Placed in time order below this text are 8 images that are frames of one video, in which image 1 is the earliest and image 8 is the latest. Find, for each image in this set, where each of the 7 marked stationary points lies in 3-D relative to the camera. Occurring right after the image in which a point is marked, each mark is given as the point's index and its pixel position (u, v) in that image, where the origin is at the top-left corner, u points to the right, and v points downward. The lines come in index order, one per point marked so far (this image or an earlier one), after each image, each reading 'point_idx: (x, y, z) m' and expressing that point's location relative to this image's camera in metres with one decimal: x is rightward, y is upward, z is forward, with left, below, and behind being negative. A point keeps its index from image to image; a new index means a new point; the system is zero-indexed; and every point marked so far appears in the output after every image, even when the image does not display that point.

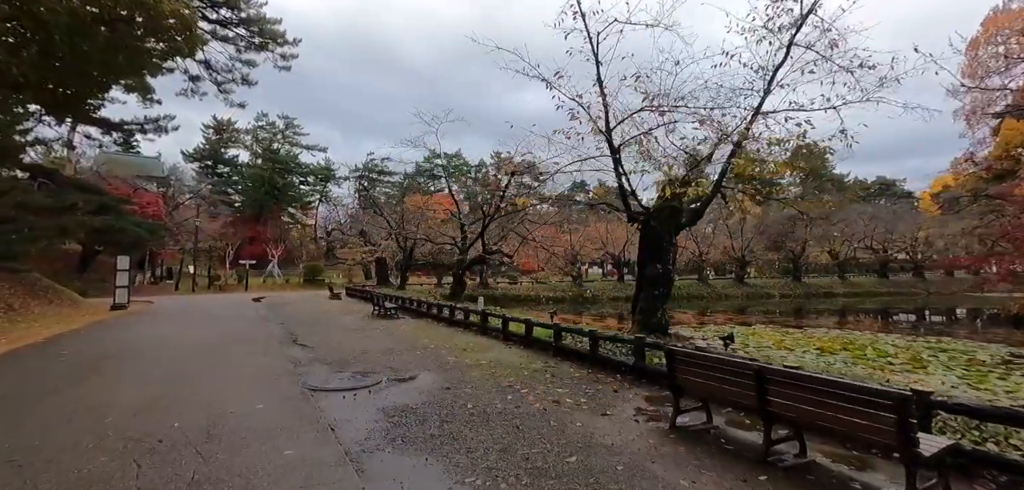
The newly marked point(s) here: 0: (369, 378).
0: (-1.4, -1.3, +5.0) m
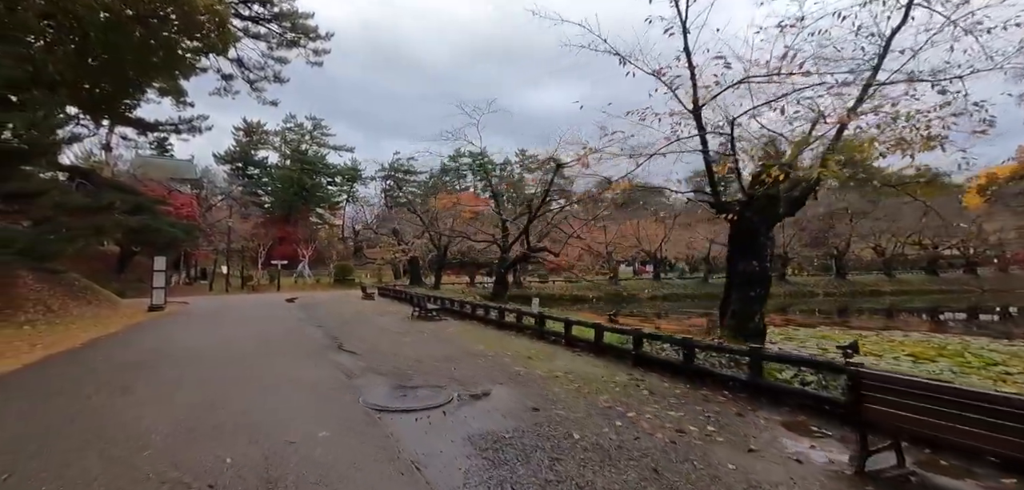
0: (-0.6, -1.3, +4.4) m
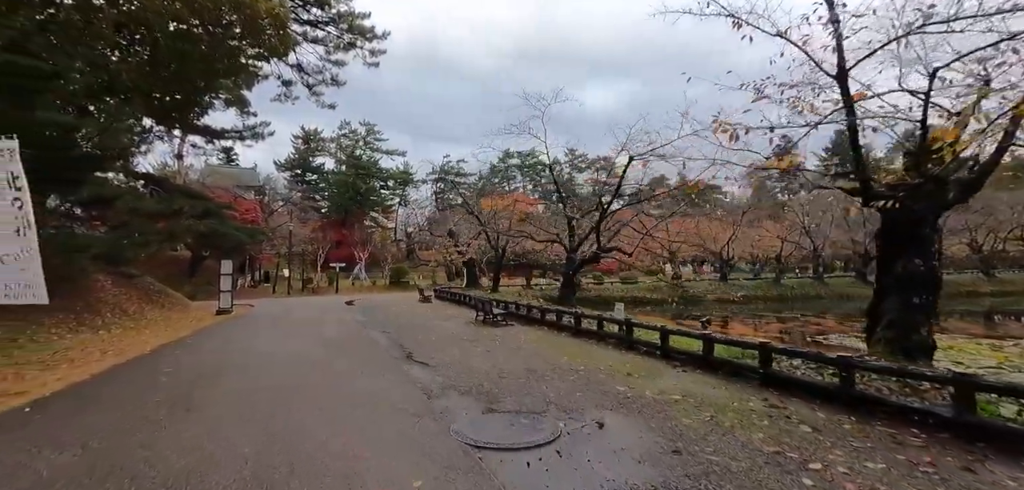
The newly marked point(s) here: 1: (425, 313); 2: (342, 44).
0: (+0.2, -1.3, +3.6) m
1: (-2.5, -2.0, +14.7) m
2: (-5.9, +7.0, +17.7) m
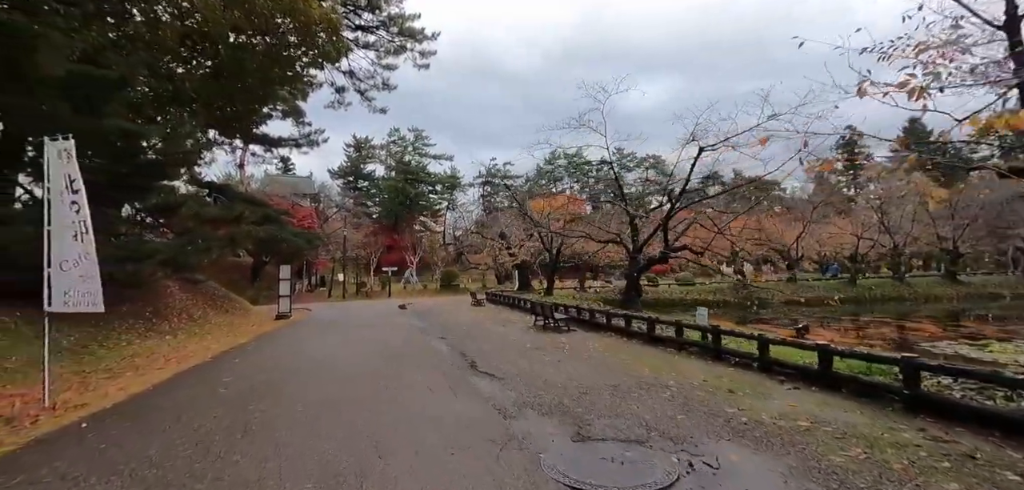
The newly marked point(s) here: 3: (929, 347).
0: (+0.8, -1.3, +3.0) m
1: (-0.8, -2.0, +14.2) m
2: (-4.1, +6.8, +17.6) m
3: (+9.0, -2.2, +11.0) m
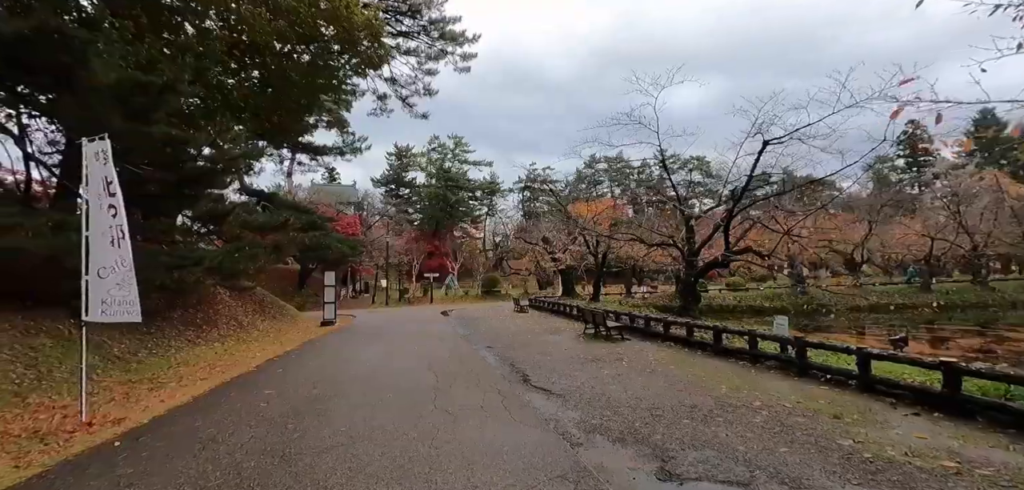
0: (+1.2, -1.2, +2.4) m
1: (+0.4, -2.2, +13.7) m
2: (-2.7, +6.6, +17.4) m
3: (+10.0, -2.2, +9.7) m
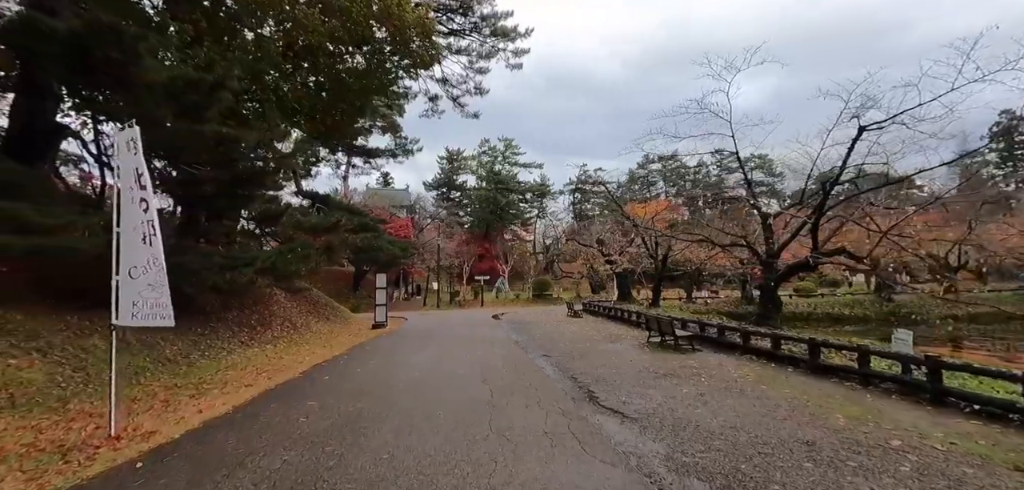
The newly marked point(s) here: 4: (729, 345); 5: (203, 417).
0: (+1.5, -1.2, +1.6) m
1: (+1.8, -2.2, +12.9) m
2: (-0.9, +6.6, +17.0) m
3: (+11.0, -2.2, +8.0) m
4: (+3.7, -1.7, +8.9) m
5: (-2.9, -1.6, +4.8) m
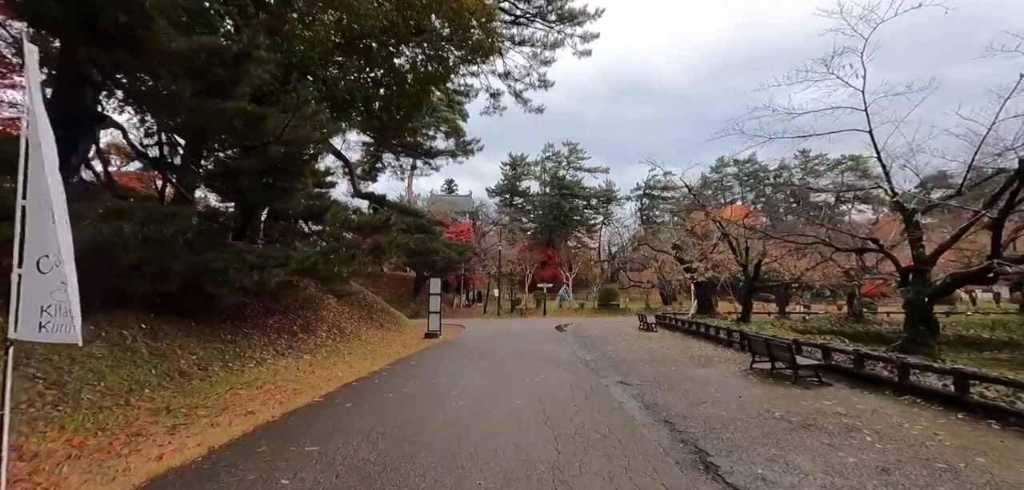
0: (+1.6, -1.1, -0.3) m
1: (+3.3, -2.3, +10.9) m
2: (+1.2, +6.5, +15.4) m
3: (+11.7, -2.3, +4.9) m
4: (+4.7, -1.7, +6.7) m
5: (-2.4, -1.5, +3.5) m
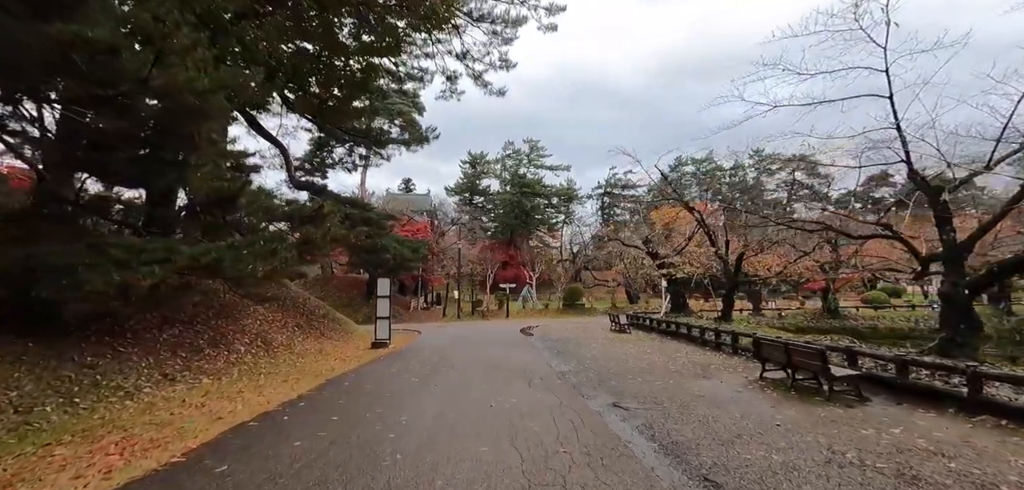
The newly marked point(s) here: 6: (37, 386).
0: (+1.7, -0.9, -1.9) m
1: (+2.6, -2.1, +9.4) m
2: (0.0, +6.6, +13.7) m
3: (+11.5, -2.0, +4.1) m
4: (+4.3, -1.5, +5.3) m
5: (-2.5, -1.4, +1.5) m
6: (-4.9, -1.5, +5.2) m
